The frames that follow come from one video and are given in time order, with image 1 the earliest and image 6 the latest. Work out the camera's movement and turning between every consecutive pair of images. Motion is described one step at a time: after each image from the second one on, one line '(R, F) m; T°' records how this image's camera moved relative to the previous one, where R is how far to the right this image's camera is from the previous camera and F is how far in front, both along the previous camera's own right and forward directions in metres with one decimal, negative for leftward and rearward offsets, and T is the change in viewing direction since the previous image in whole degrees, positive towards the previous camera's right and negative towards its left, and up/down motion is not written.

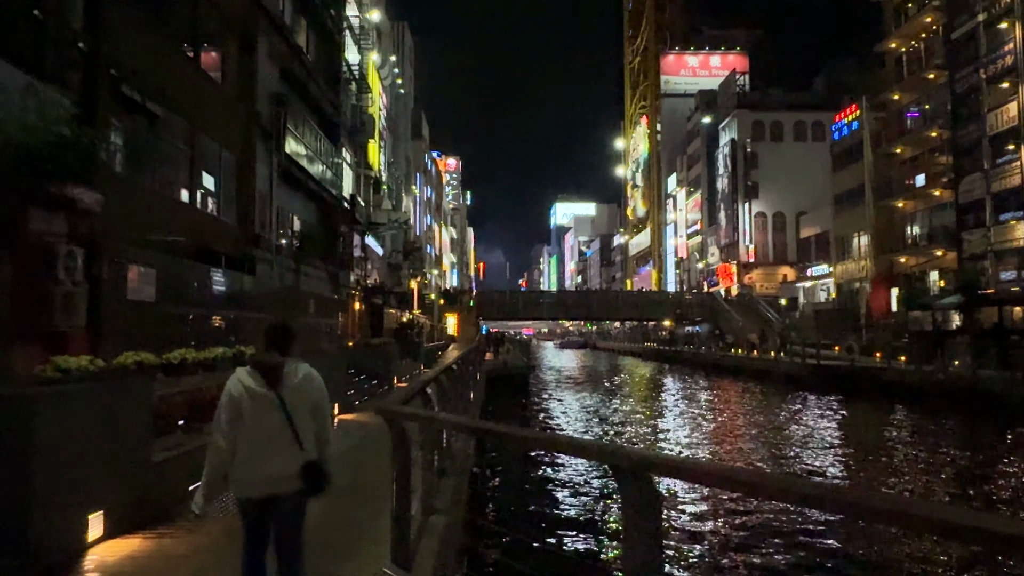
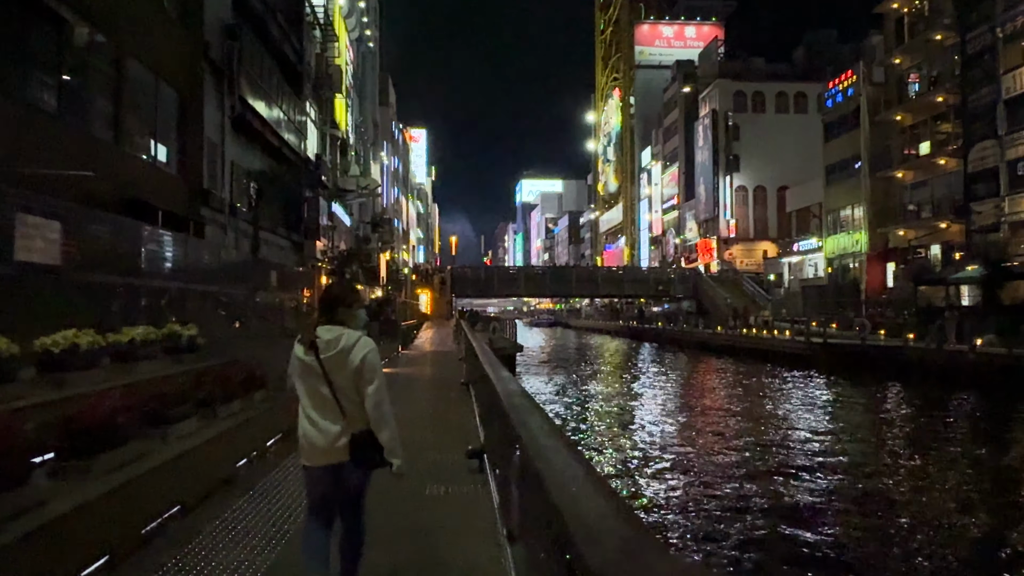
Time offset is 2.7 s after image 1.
(-1.1, +3.4) m; +3°
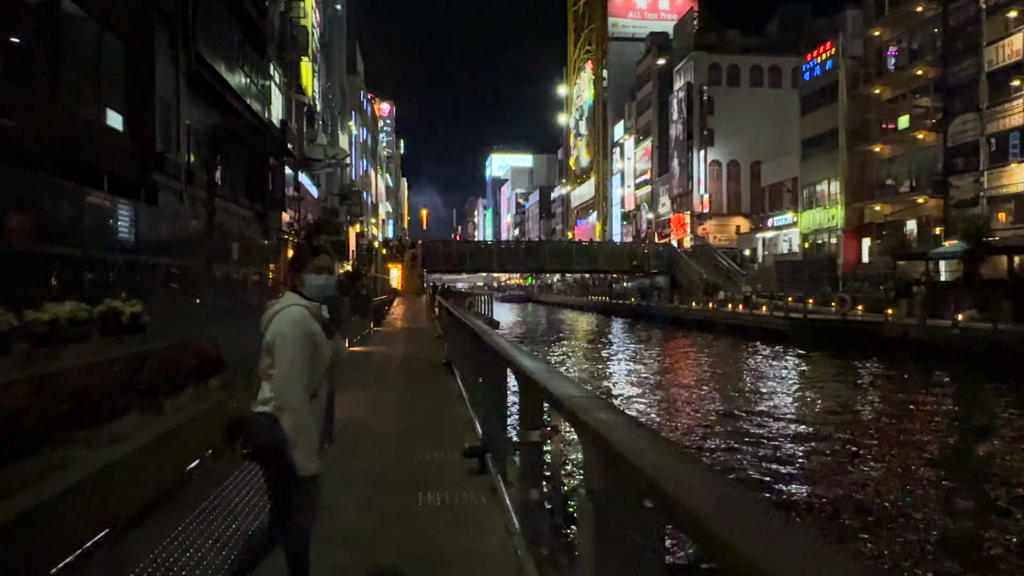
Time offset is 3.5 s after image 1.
(-0.3, +1.1) m; +3°
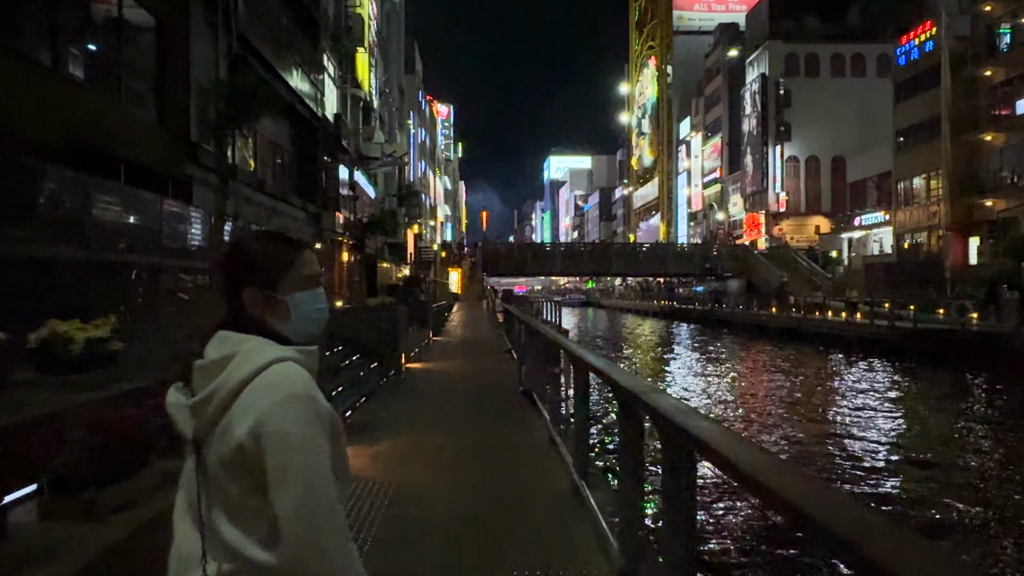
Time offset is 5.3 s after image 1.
(-0.6, +2.6) m; -5°
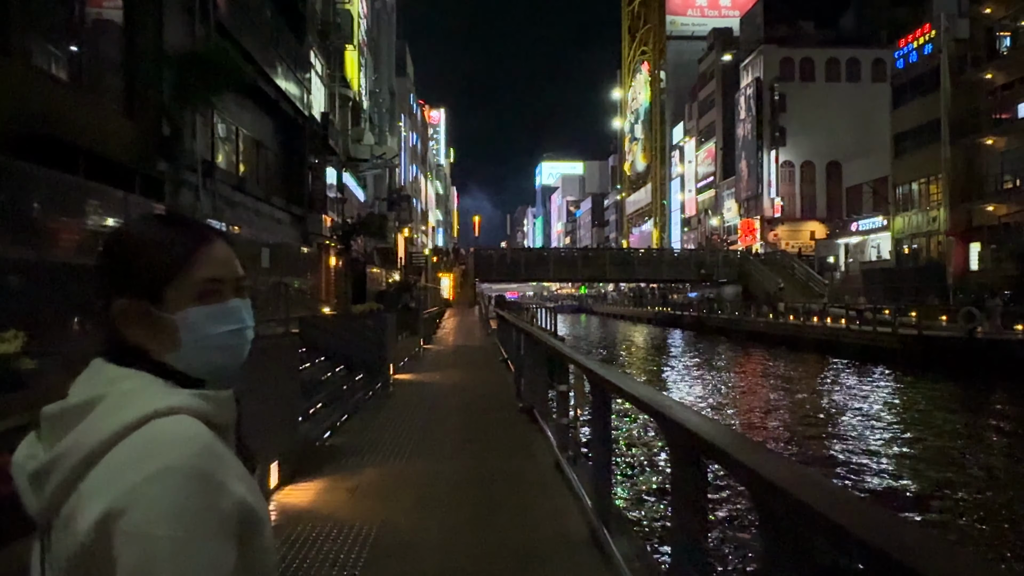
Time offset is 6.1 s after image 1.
(-0.1, +1.0) m; +1°
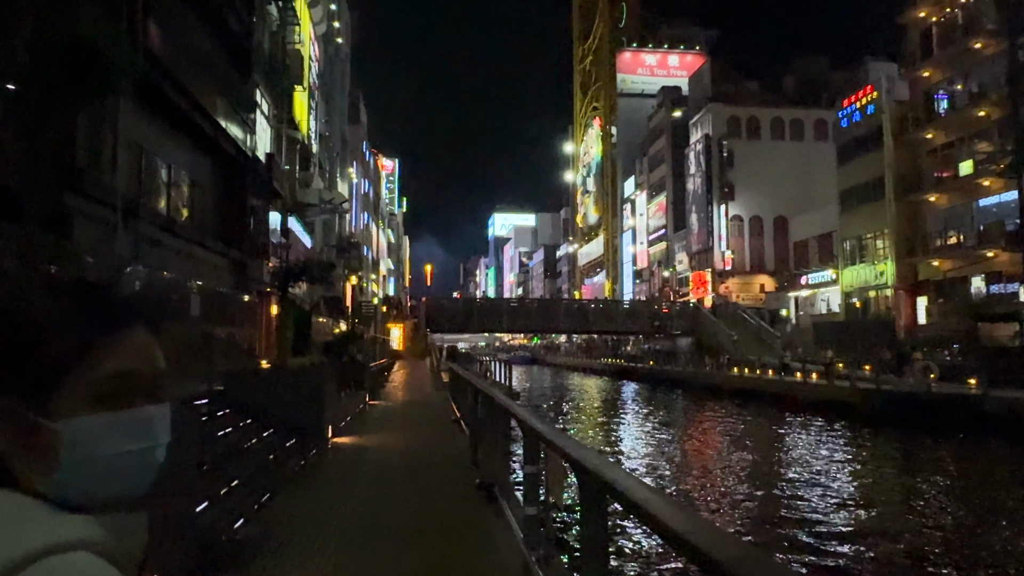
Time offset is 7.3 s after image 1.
(-0.1, +1.2) m; +4°
